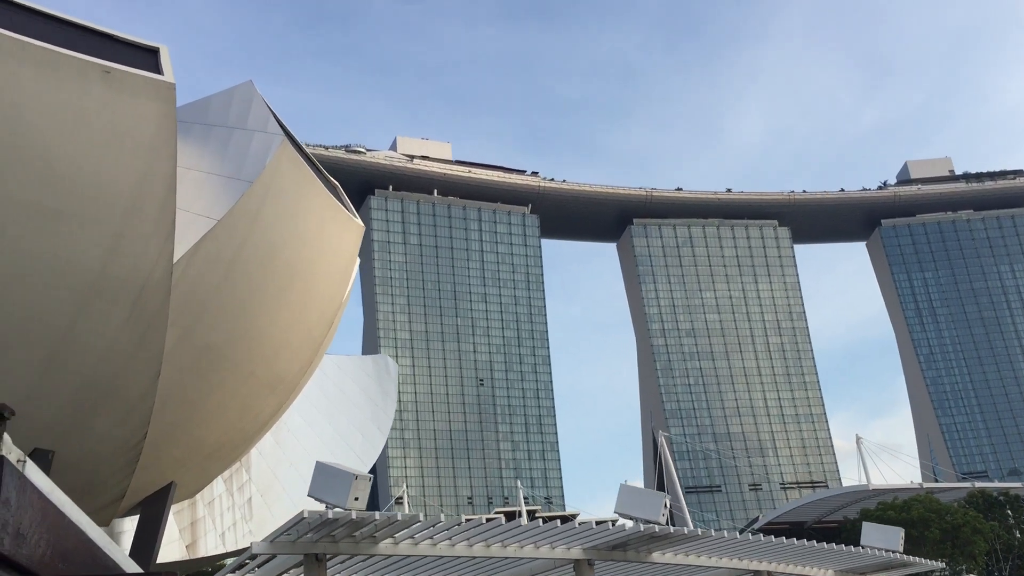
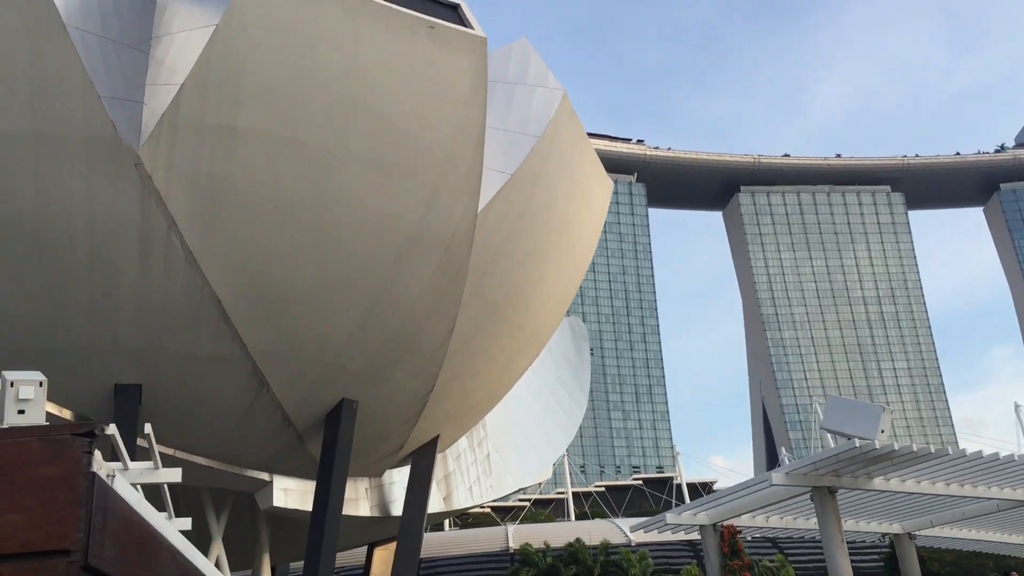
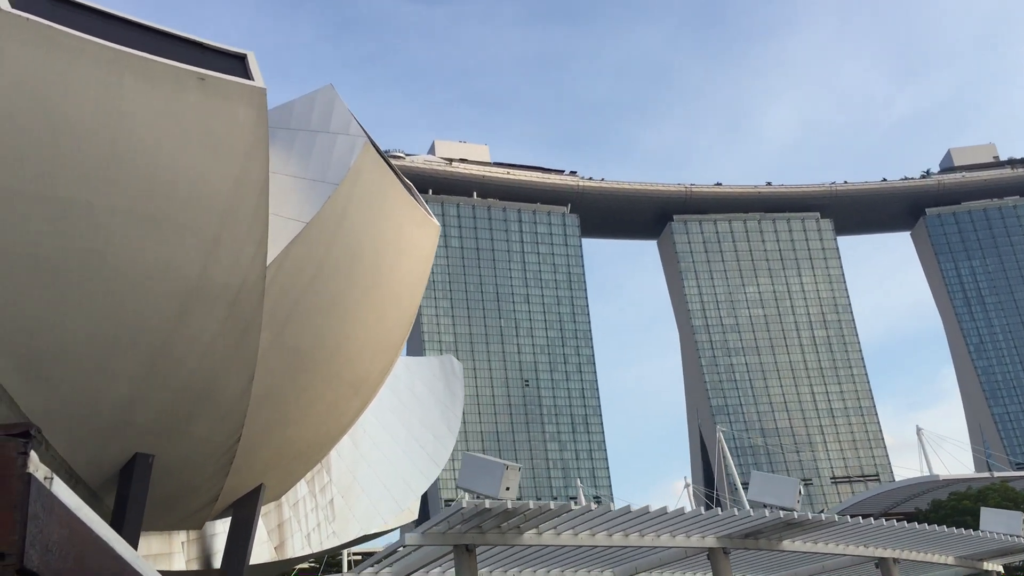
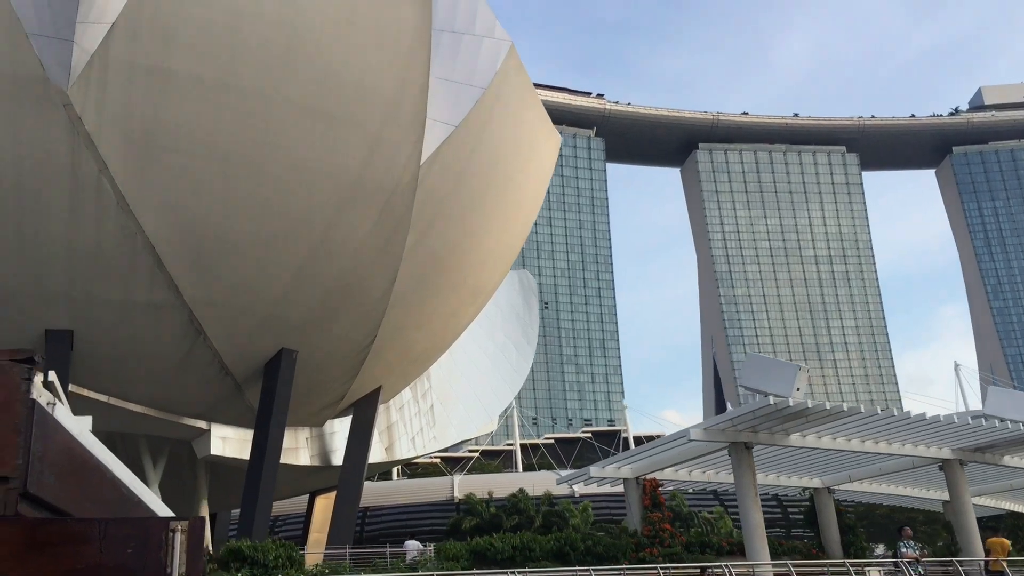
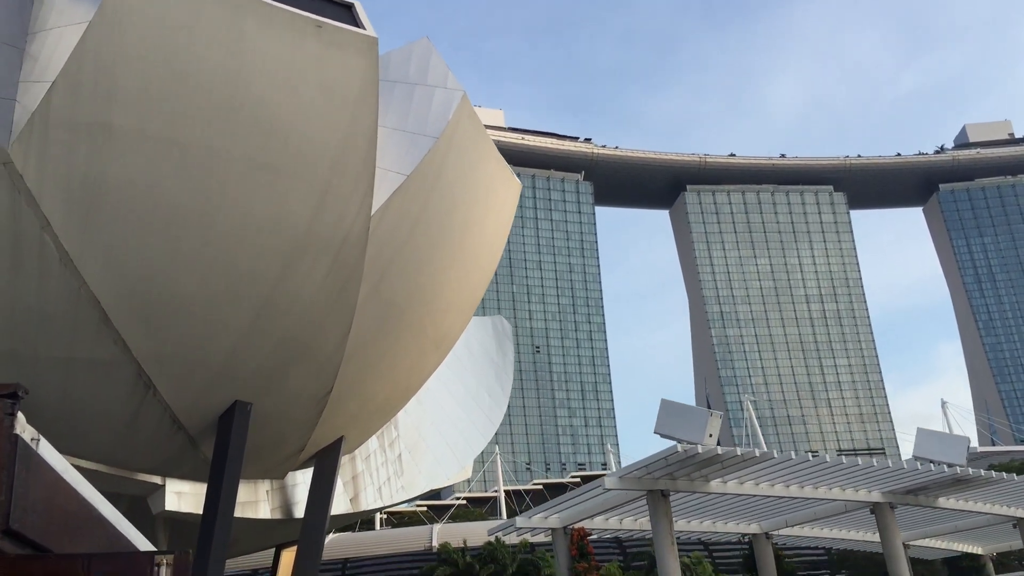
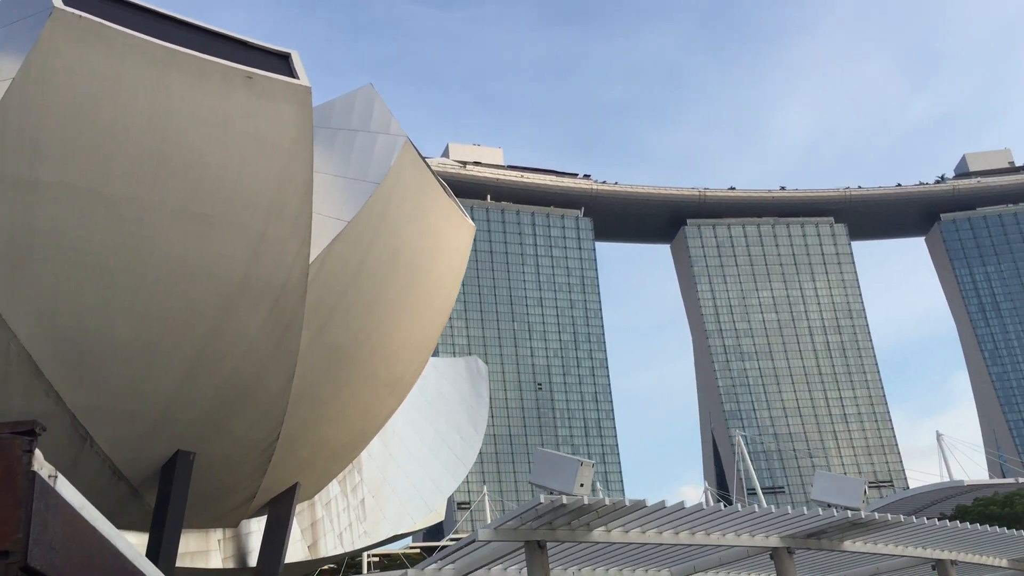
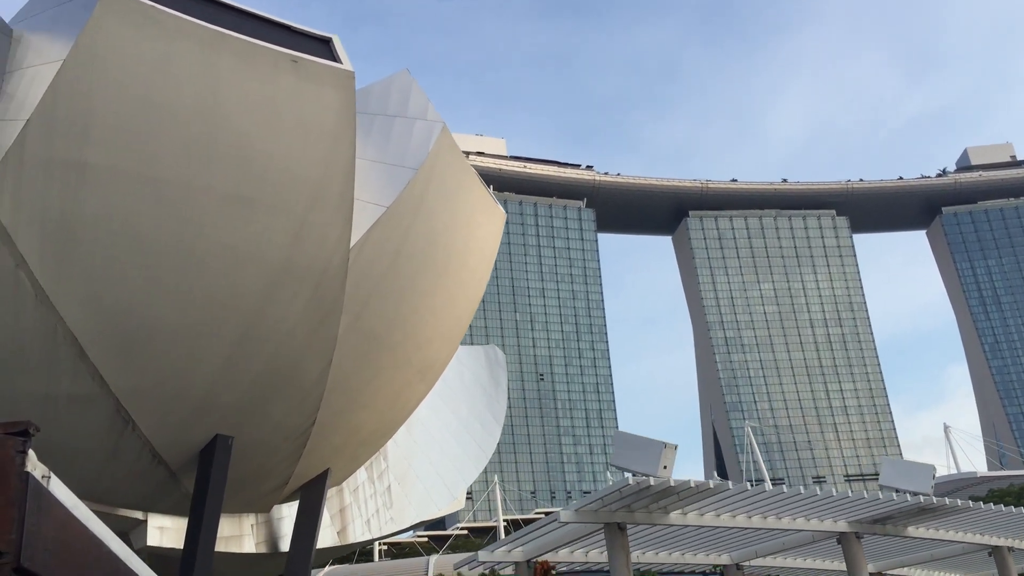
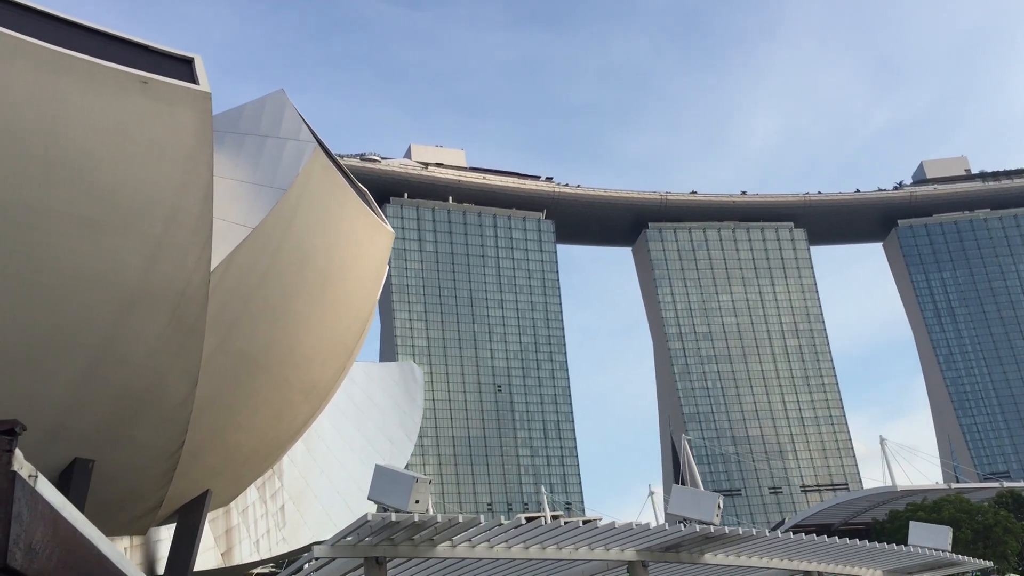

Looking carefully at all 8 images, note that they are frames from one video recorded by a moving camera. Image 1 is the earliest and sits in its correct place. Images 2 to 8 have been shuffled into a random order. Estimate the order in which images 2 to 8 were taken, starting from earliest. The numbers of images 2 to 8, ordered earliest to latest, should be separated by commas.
8, 3, 6, 7, 5, 4, 2
